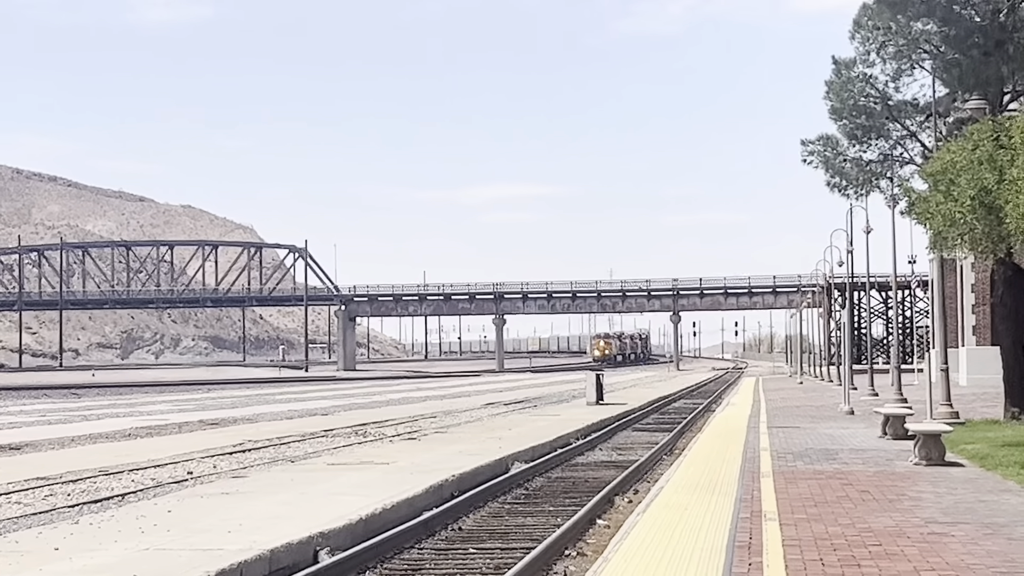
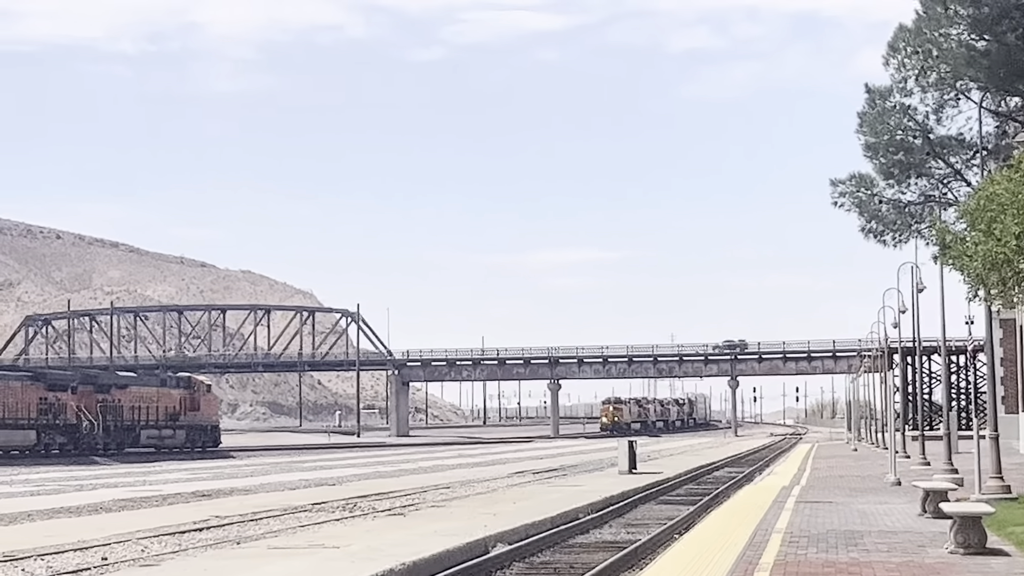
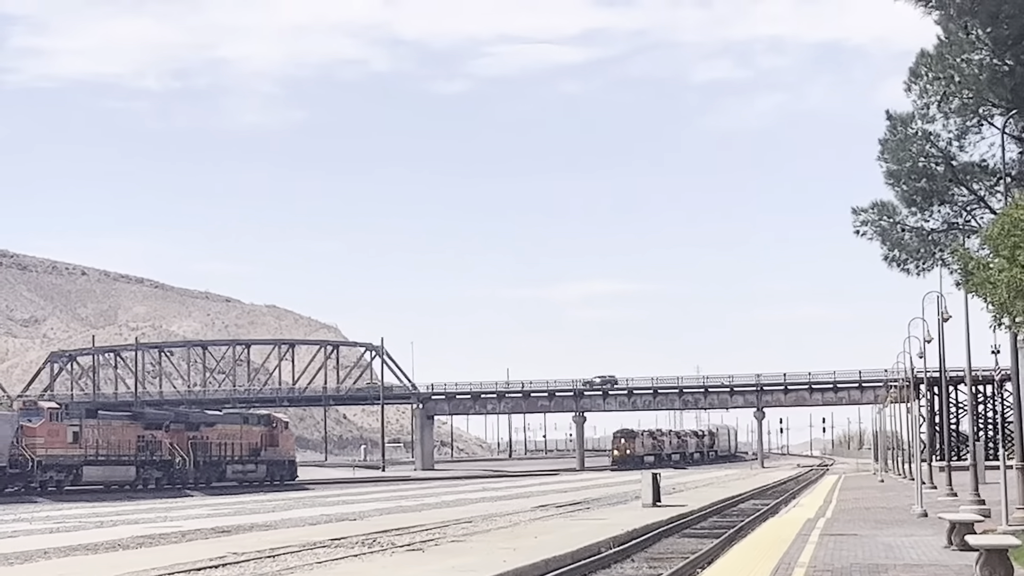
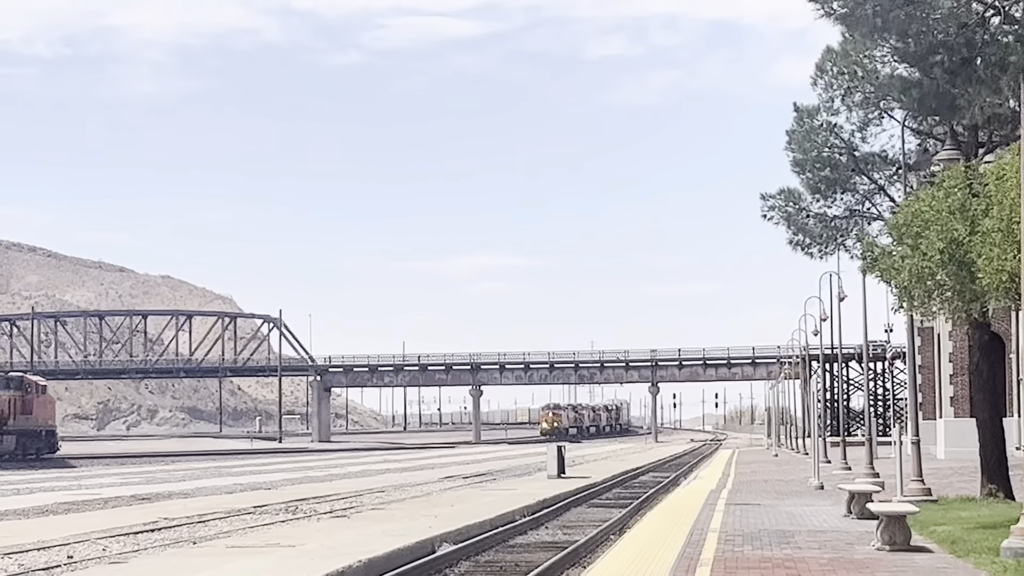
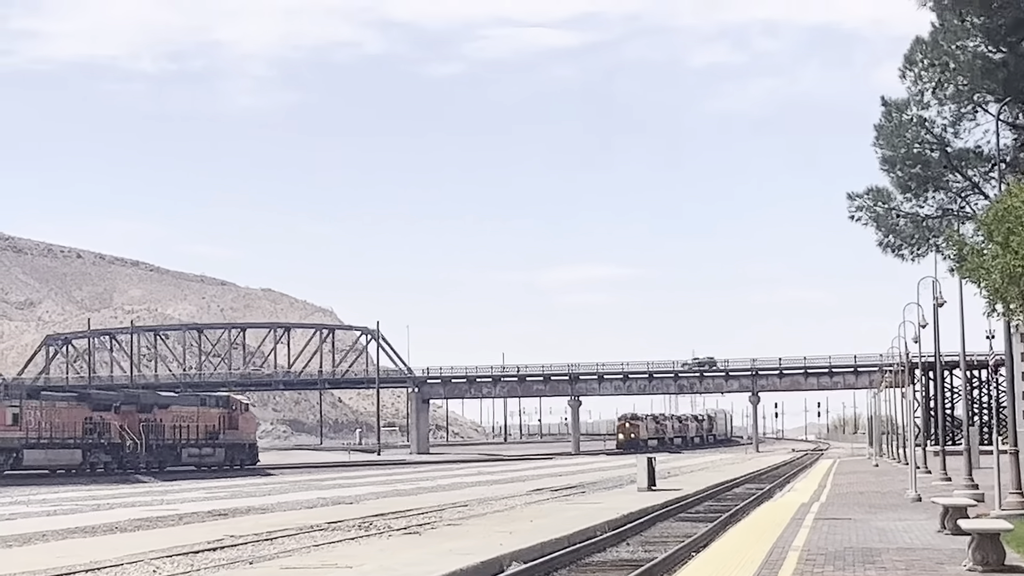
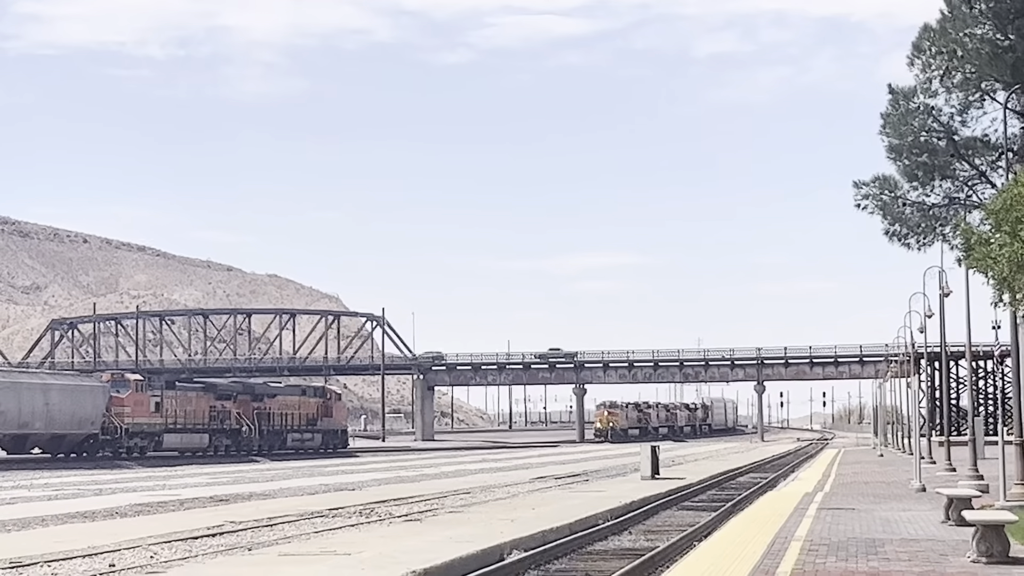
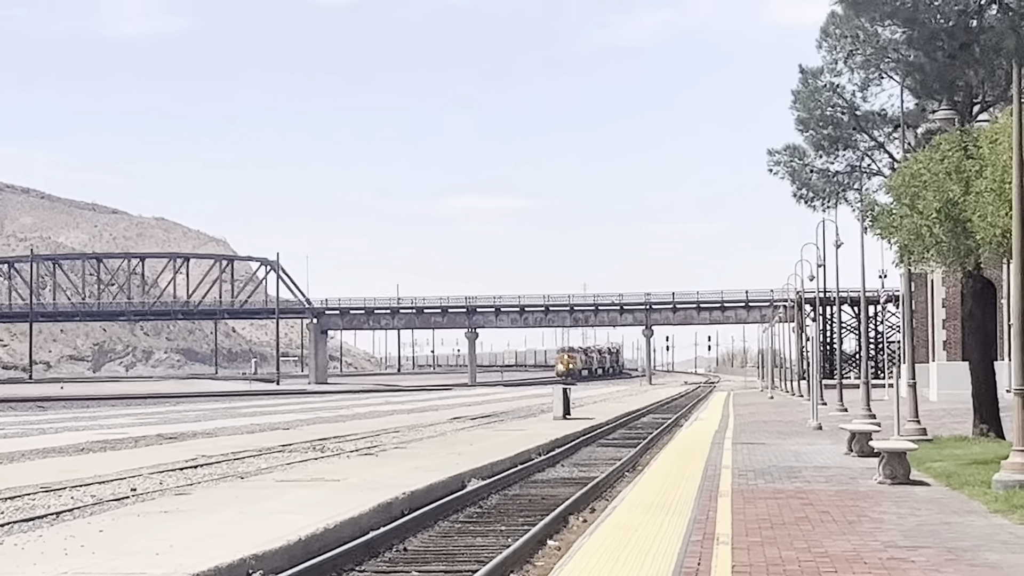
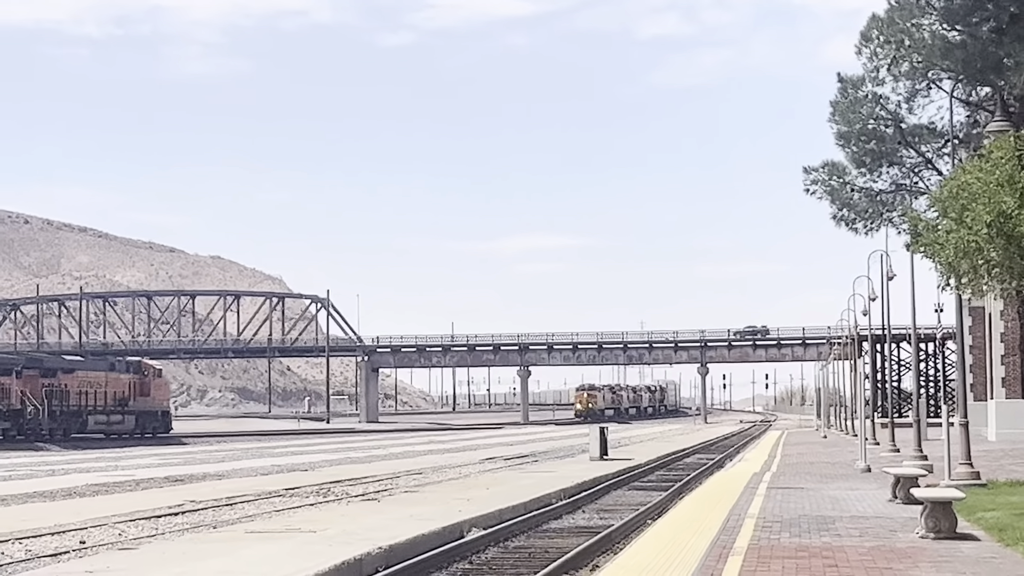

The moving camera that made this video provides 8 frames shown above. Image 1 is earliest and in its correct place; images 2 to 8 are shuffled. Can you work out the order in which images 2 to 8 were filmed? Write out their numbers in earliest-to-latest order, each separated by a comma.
7, 4, 8, 2, 5, 3, 6
